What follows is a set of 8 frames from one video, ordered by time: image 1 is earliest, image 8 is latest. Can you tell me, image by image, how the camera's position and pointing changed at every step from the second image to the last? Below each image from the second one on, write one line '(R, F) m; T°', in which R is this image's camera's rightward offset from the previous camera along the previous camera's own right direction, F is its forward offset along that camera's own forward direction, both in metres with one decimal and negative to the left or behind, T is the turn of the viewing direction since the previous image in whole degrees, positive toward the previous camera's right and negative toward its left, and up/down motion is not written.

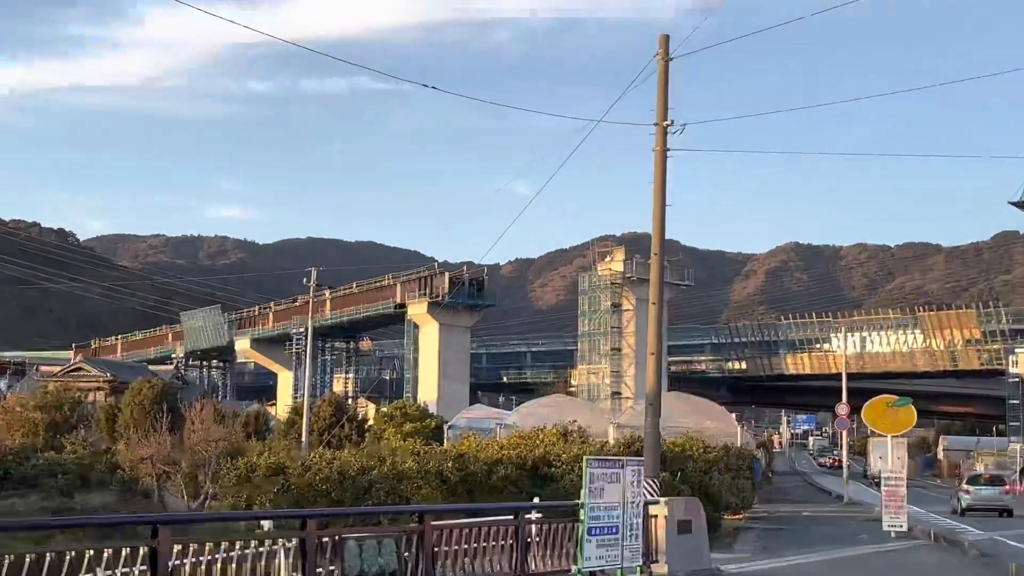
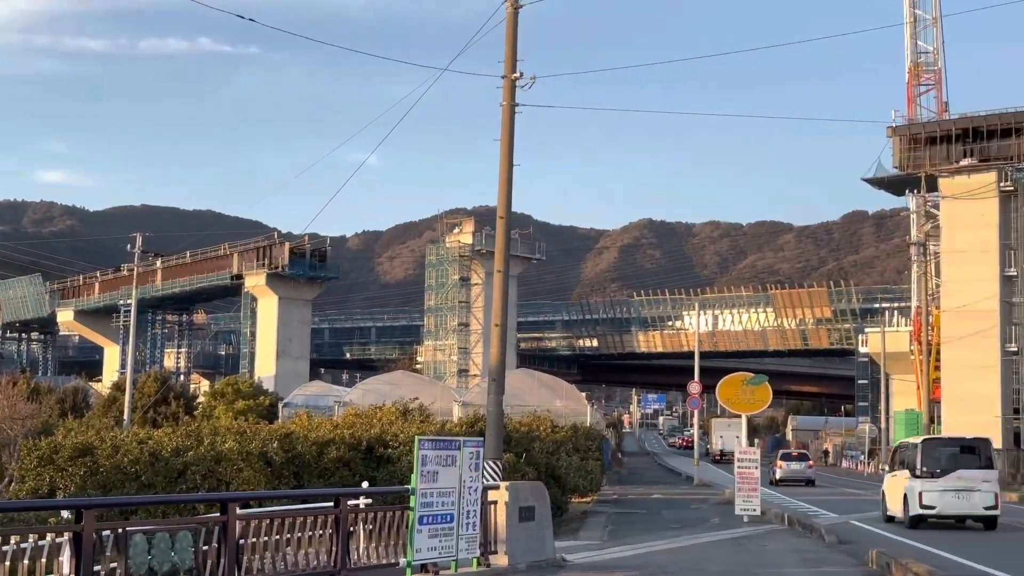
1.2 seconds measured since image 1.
(+0.5, +2.7) m; +6°
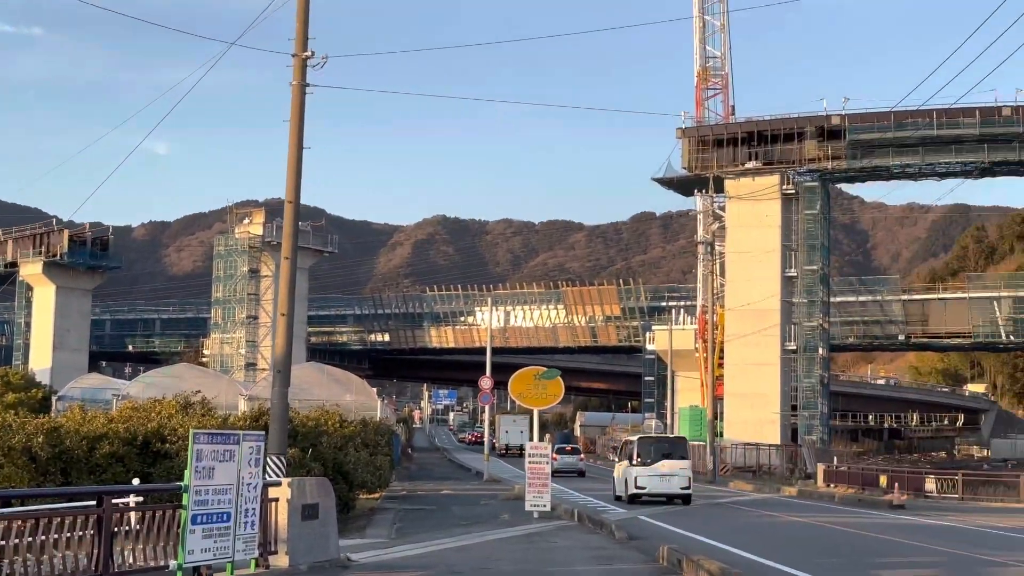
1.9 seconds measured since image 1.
(0.0, +0.5) m; +8°
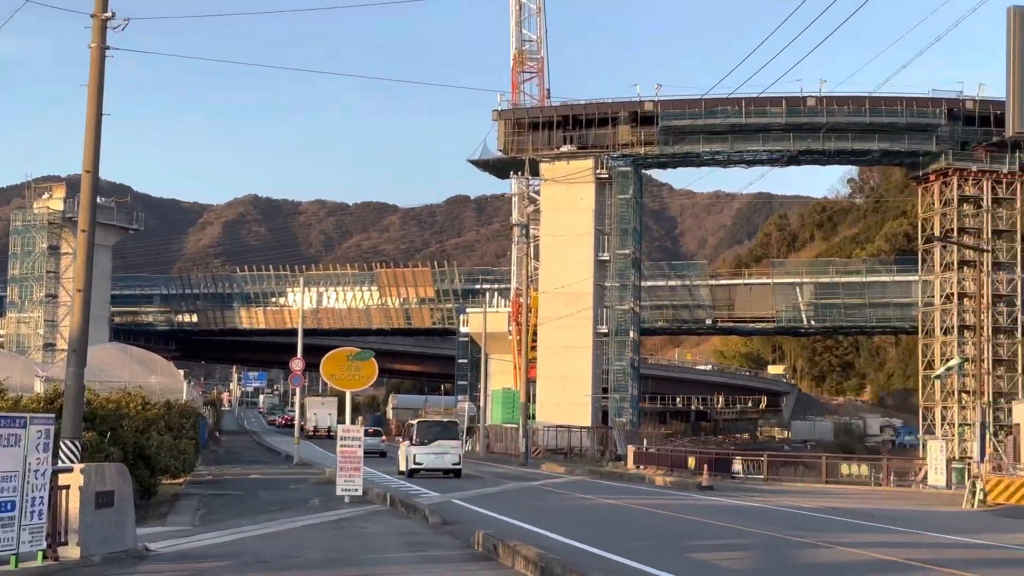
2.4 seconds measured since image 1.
(0.0, +0.4) m; +8°
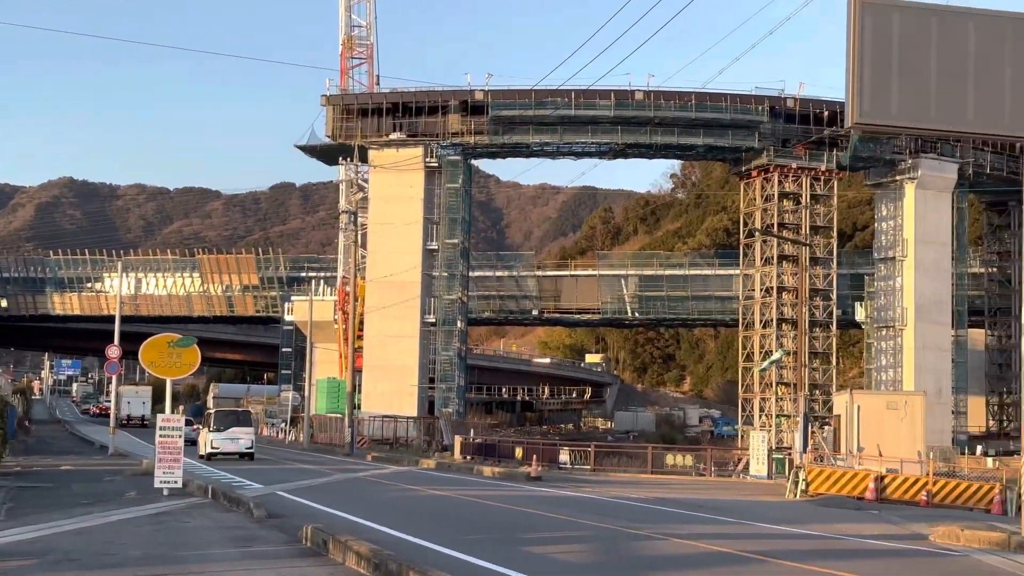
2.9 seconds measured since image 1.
(-0.1, +0.4) m; +7°
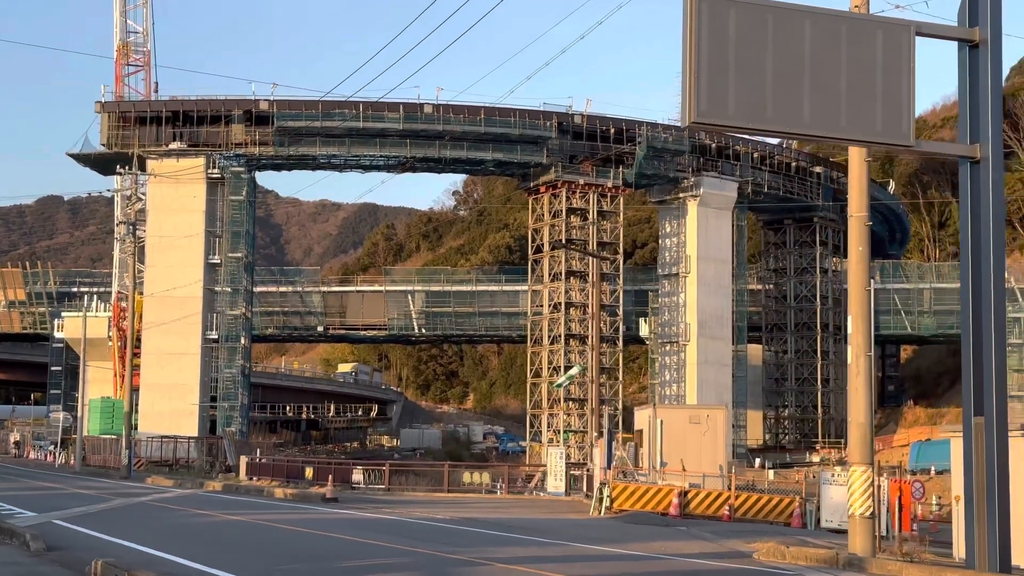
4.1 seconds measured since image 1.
(-0.3, +0.8) m; +9°
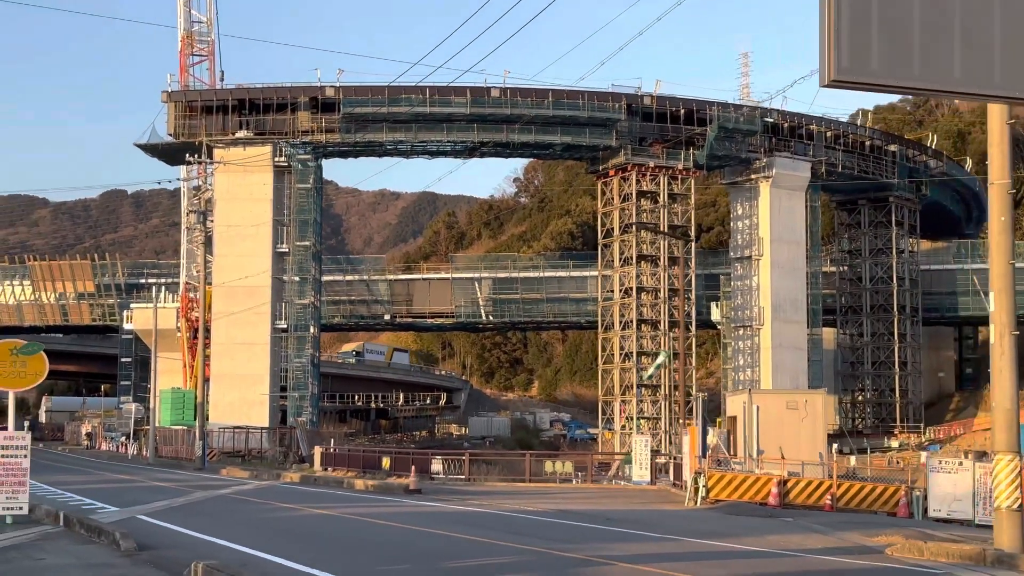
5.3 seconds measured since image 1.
(-0.4, +0.8) m; -2°
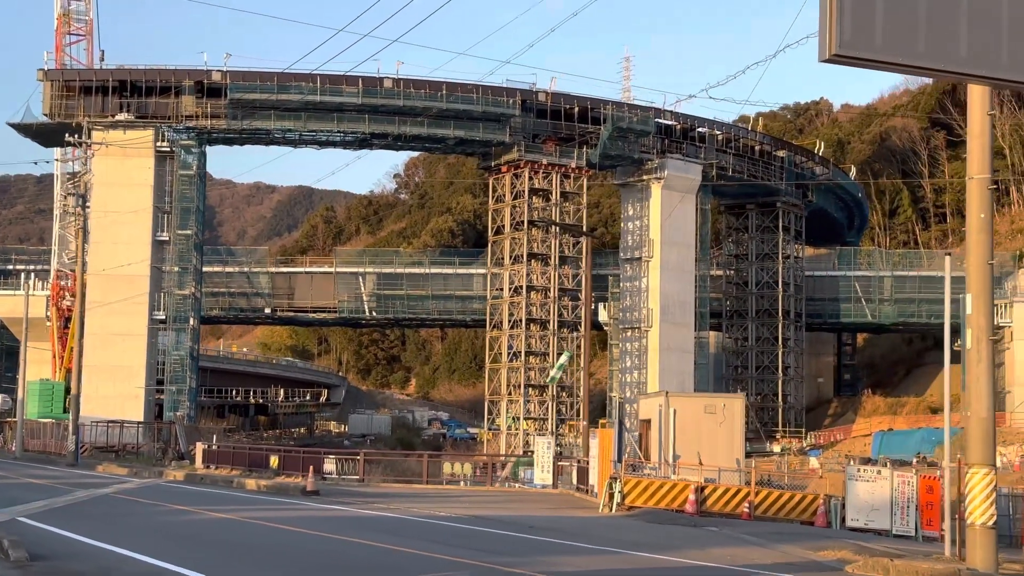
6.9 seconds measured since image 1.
(-0.5, +1.0) m; +5°
